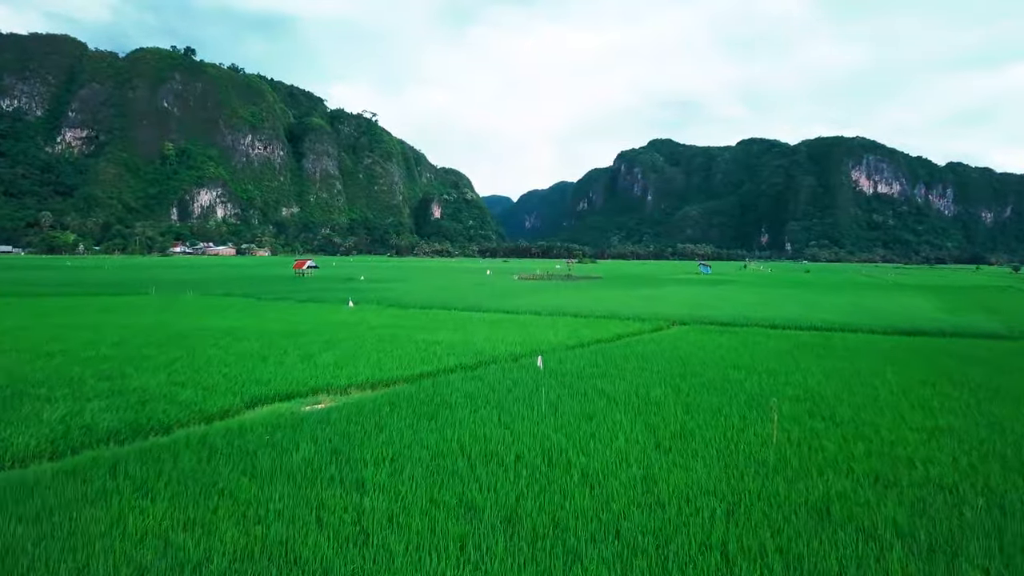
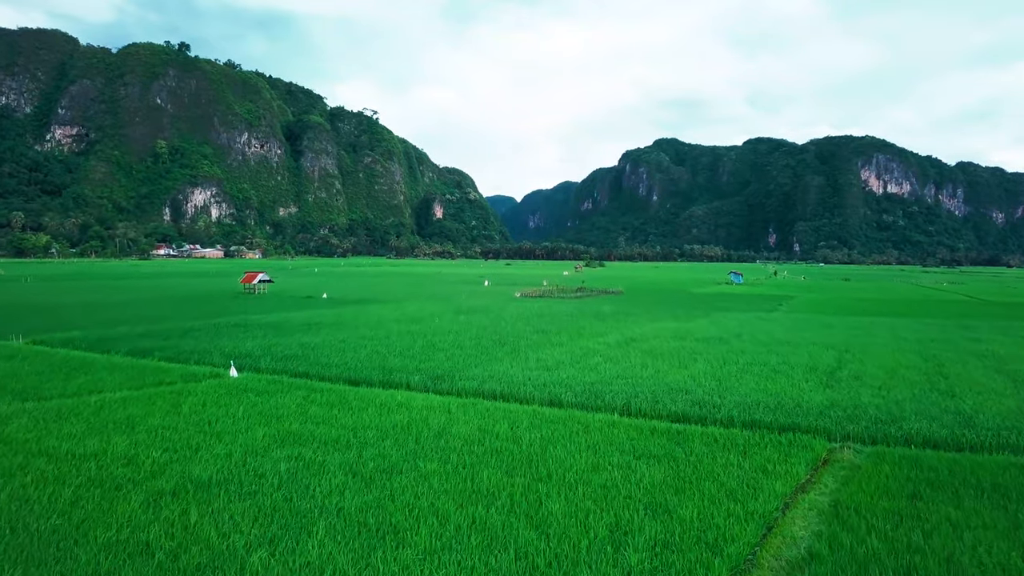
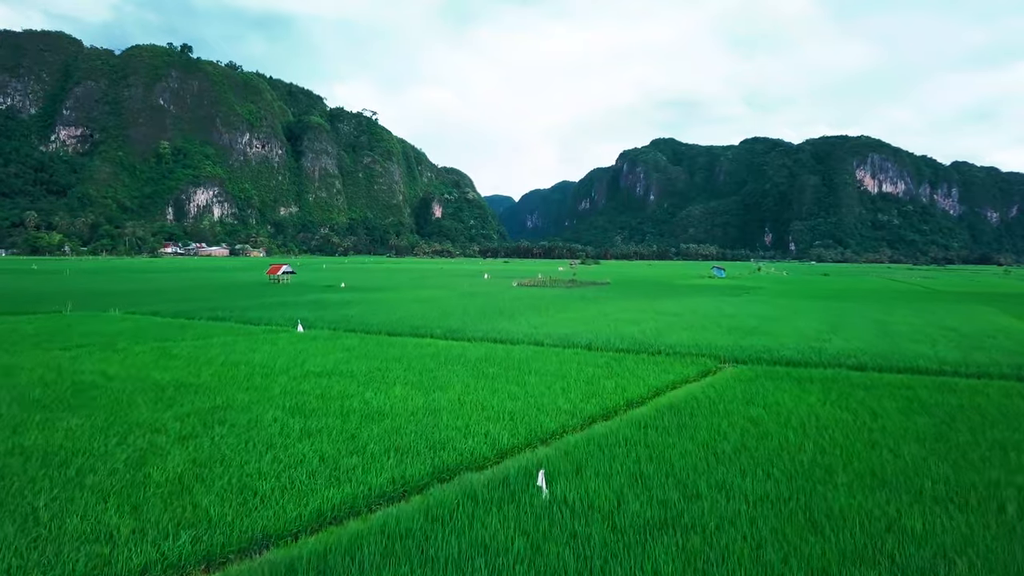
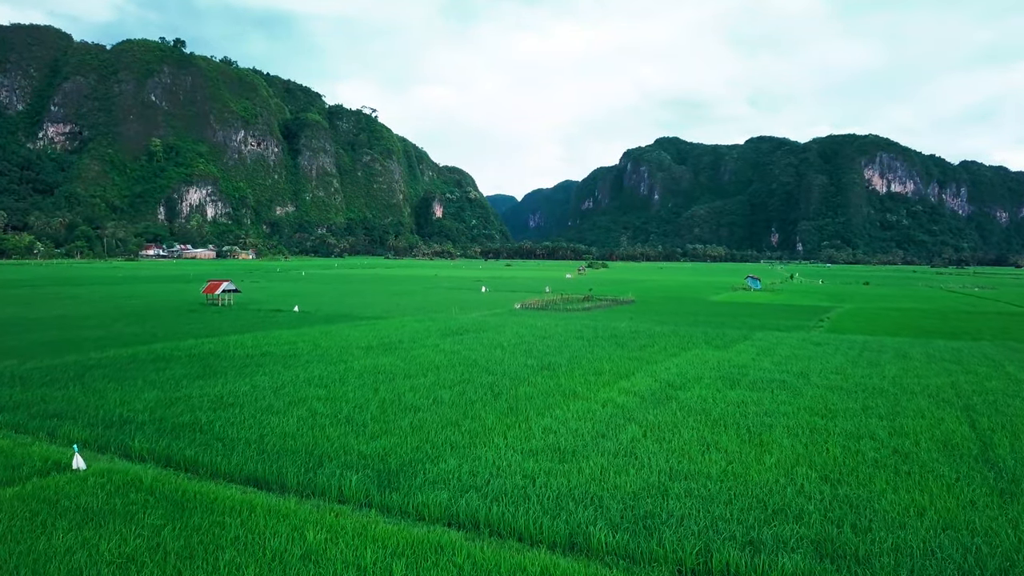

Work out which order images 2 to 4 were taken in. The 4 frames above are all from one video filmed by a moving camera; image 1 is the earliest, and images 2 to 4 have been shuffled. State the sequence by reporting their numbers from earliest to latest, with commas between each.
3, 2, 4
